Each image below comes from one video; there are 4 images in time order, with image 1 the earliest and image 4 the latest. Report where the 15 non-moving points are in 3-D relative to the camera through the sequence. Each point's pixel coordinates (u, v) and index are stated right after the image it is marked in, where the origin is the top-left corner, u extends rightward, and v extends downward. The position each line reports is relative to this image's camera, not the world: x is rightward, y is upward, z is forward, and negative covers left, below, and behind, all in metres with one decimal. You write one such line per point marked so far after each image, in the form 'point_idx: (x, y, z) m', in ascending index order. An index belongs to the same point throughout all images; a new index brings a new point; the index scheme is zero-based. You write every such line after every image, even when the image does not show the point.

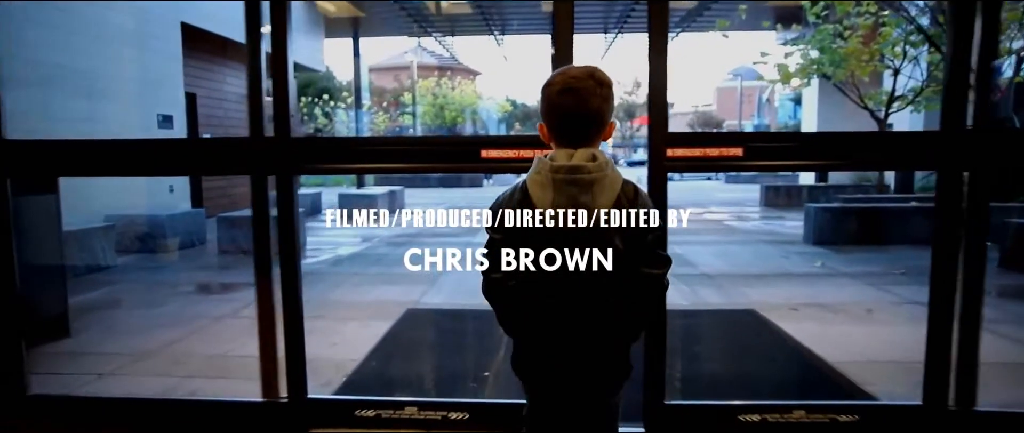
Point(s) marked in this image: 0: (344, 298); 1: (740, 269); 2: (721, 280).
0: (-1.4, -0.7, +5.6) m
1: (+2.3, -0.5, +6.8) m
2: (+1.9, -0.6, +6.2) m
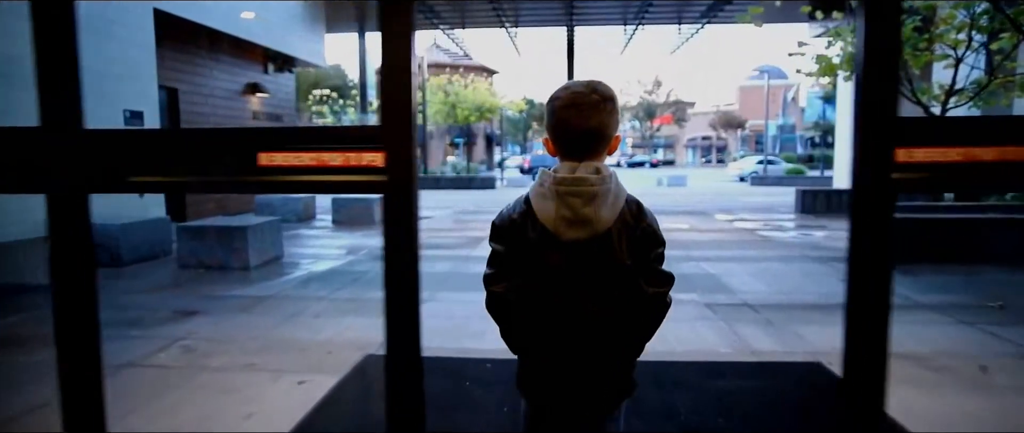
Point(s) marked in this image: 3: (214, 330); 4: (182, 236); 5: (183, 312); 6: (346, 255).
0: (-1.5, -0.8, +4.5) m
1: (+2.3, -0.6, +5.5) m
2: (+1.9, -0.7, +4.9) m
3: (-2.1, -0.8, +4.8) m
4: (-3.7, -0.2, +7.5) m
5: (-2.6, -0.8, +5.4) m
6: (-2.2, -0.5, +8.6) m
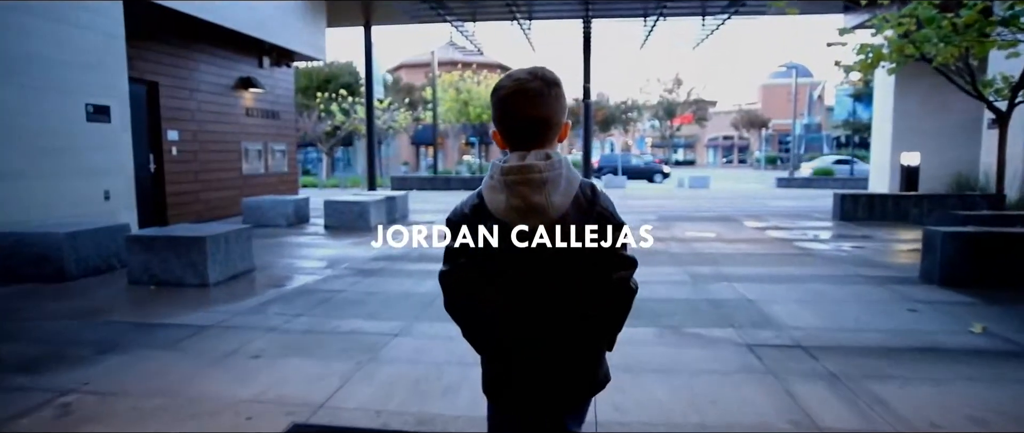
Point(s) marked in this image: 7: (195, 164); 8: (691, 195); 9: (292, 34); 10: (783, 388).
0: (-1.5, -0.9, +3.5) m
1: (+2.2, -0.7, +4.4) m
2: (+1.8, -0.8, +3.8) m
3: (-2.2, -0.9, +3.8) m
4: (-3.7, -0.3, +6.5) m
5: (-2.7, -0.8, +4.4) m
6: (-2.1, -0.6, +7.6) m
7: (-5.7, +1.0, +12.2) m
8: (+5.1, +0.6, +19.1) m
9: (-4.6, +3.8, +14.3) m
10: (+1.4, -0.9, +3.5) m
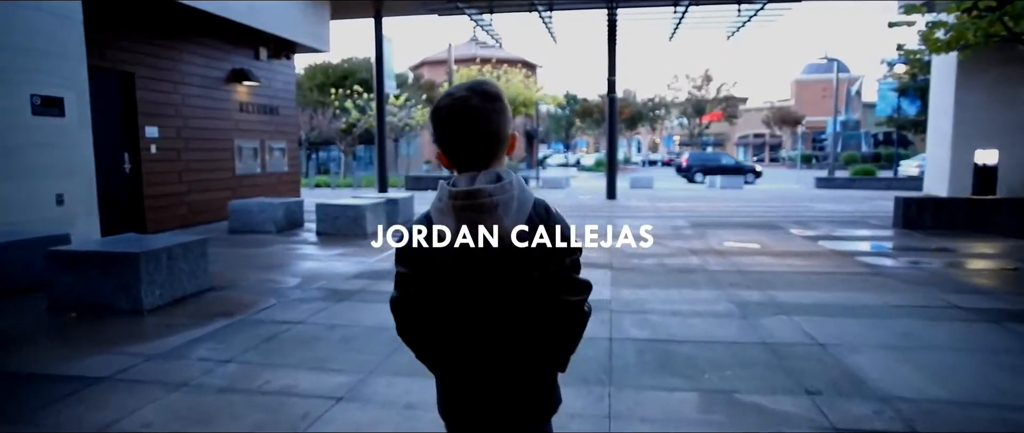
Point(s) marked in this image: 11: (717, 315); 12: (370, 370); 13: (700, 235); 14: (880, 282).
0: (-1.7, -1.0, +2.3) m
1: (+2.1, -0.9, +3.1) m
2: (+1.7, -0.9, +2.5) m
3: (-2.3, -1.0, +2.6) m
4: (-3.7, -0.4, +5.4) m
5: (-2.8, -0.9, +3.2) m
6: (-2.1, -0.7, +6.4) m
7: (-5.5, +0.9, +11.2) m
8: (+5.6, +0.5, +17.7) m
9: (-4.3, +3.8, +13.2) m
10: (+1.3, -1.0, +2.2) m
11: (+1.5, -0.7, +5.0) m
12: (-0.8, -0.9, +3.7) m
13: (+2.6, -0.3, +9.6) m
14: (+3.4, -0.6, +6.2) m
